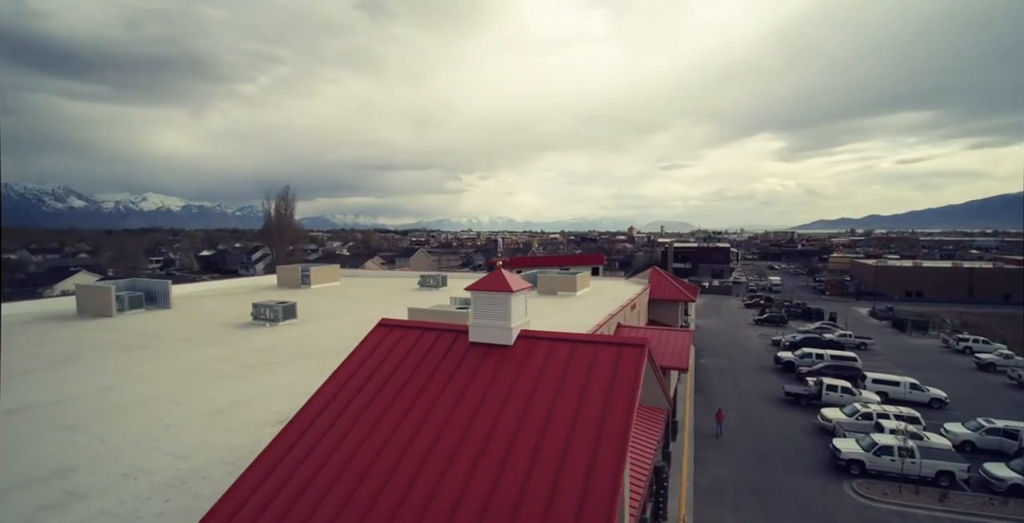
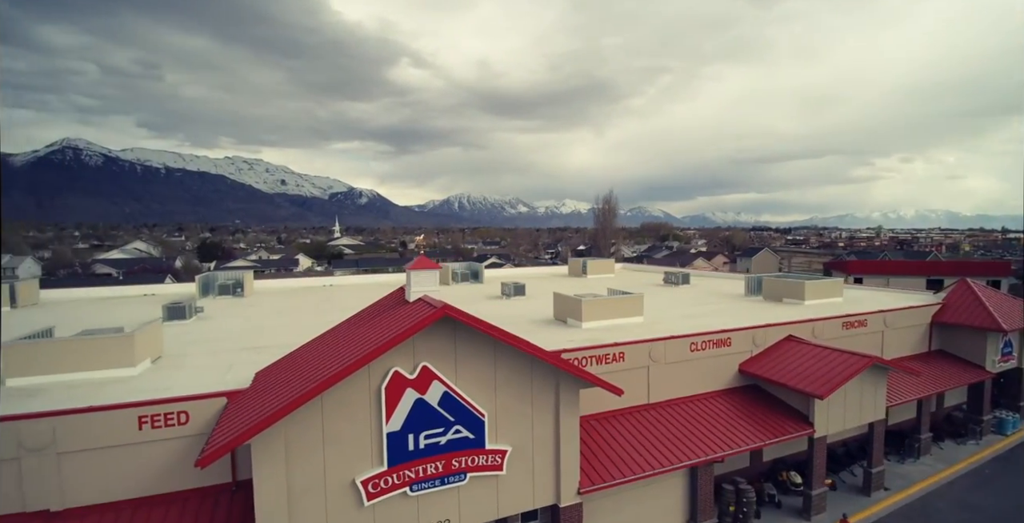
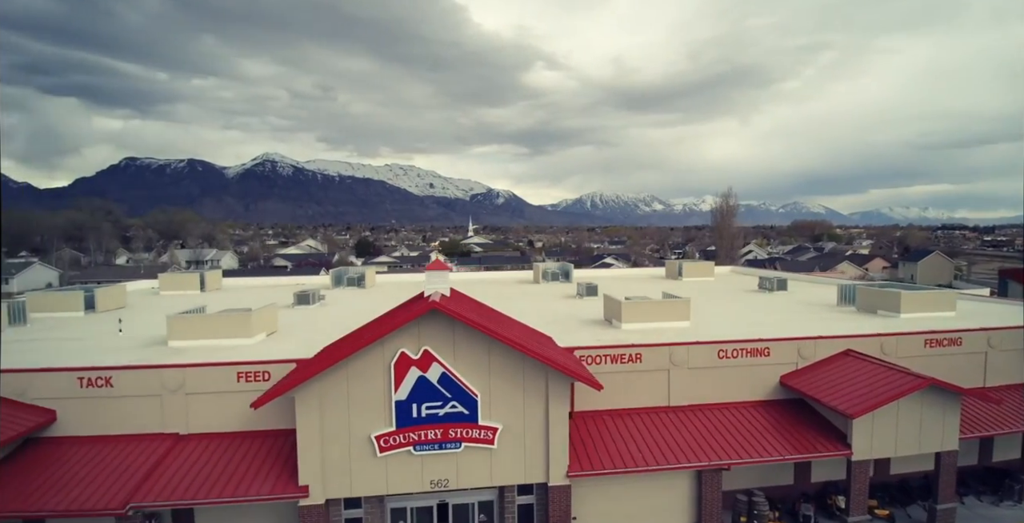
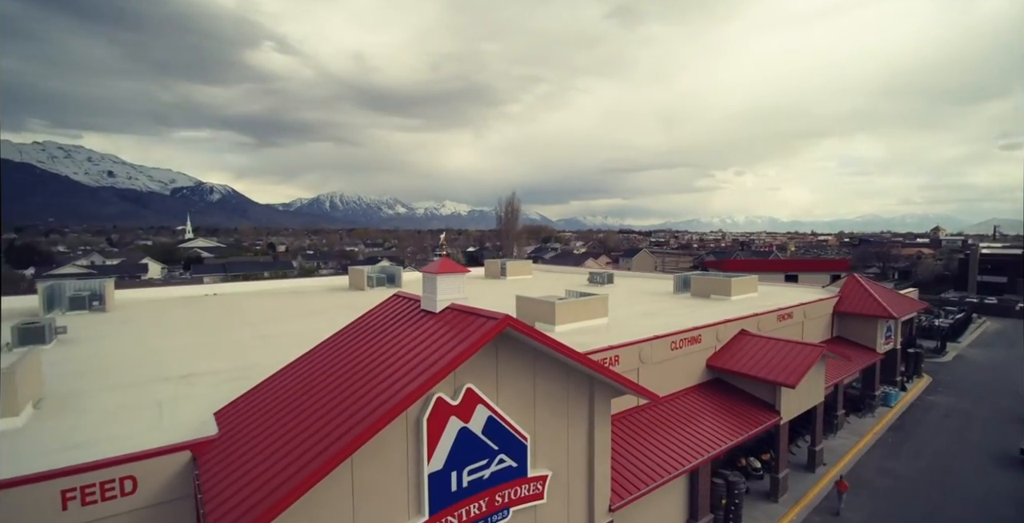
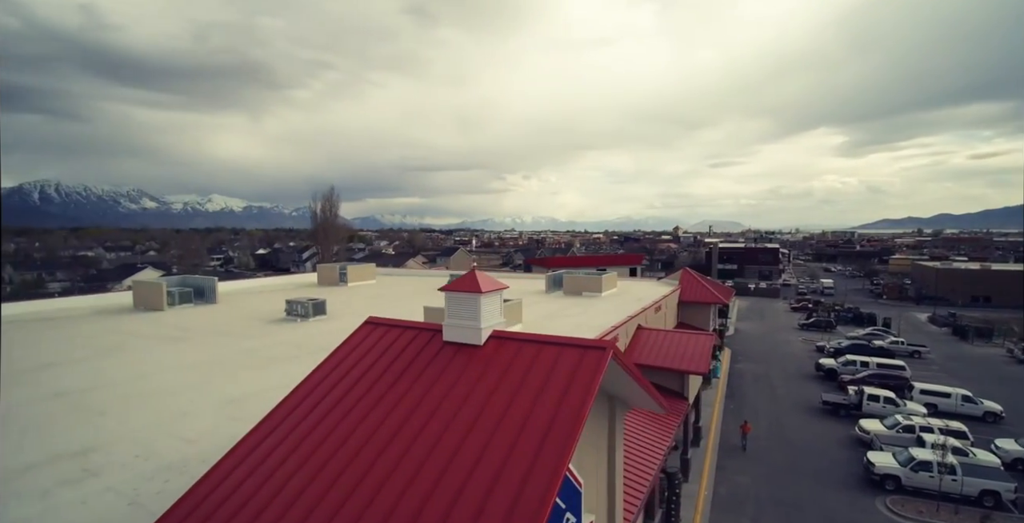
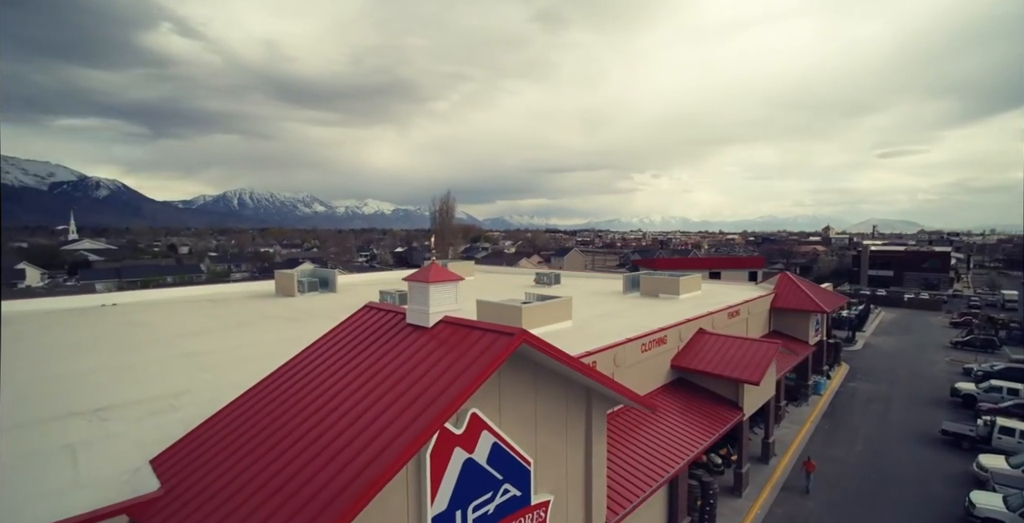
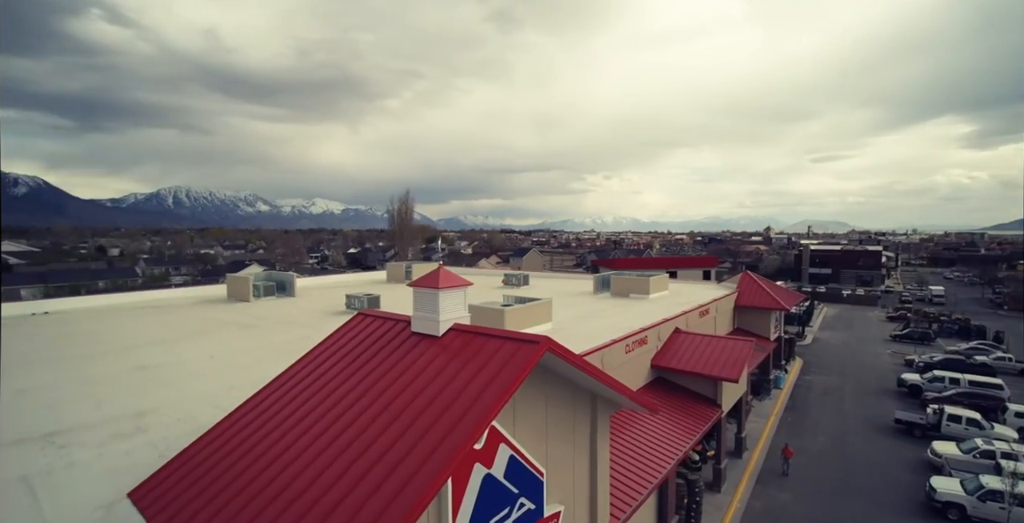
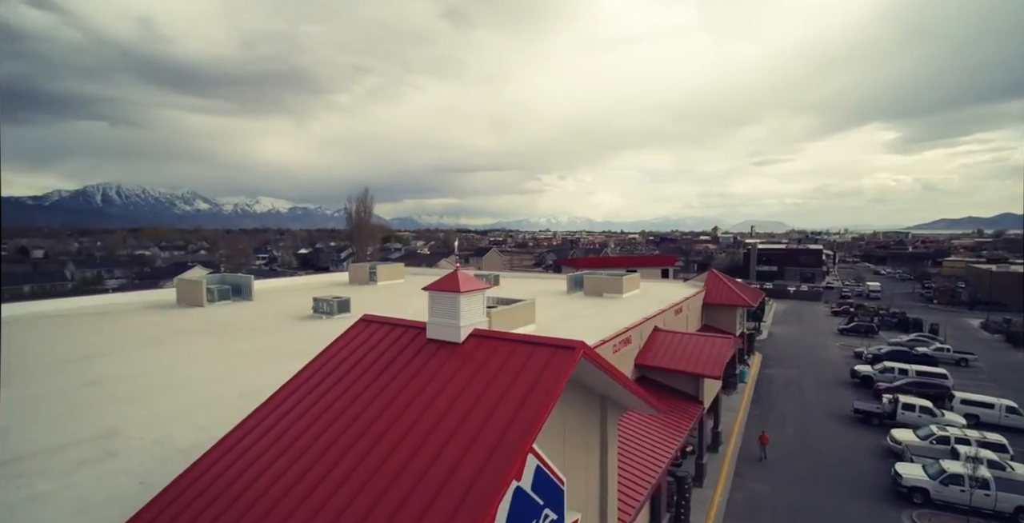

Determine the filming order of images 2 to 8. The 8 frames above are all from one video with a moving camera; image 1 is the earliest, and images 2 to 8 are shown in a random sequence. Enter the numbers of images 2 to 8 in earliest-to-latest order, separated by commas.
5, 8, 7, 6, 4, 2, 3
